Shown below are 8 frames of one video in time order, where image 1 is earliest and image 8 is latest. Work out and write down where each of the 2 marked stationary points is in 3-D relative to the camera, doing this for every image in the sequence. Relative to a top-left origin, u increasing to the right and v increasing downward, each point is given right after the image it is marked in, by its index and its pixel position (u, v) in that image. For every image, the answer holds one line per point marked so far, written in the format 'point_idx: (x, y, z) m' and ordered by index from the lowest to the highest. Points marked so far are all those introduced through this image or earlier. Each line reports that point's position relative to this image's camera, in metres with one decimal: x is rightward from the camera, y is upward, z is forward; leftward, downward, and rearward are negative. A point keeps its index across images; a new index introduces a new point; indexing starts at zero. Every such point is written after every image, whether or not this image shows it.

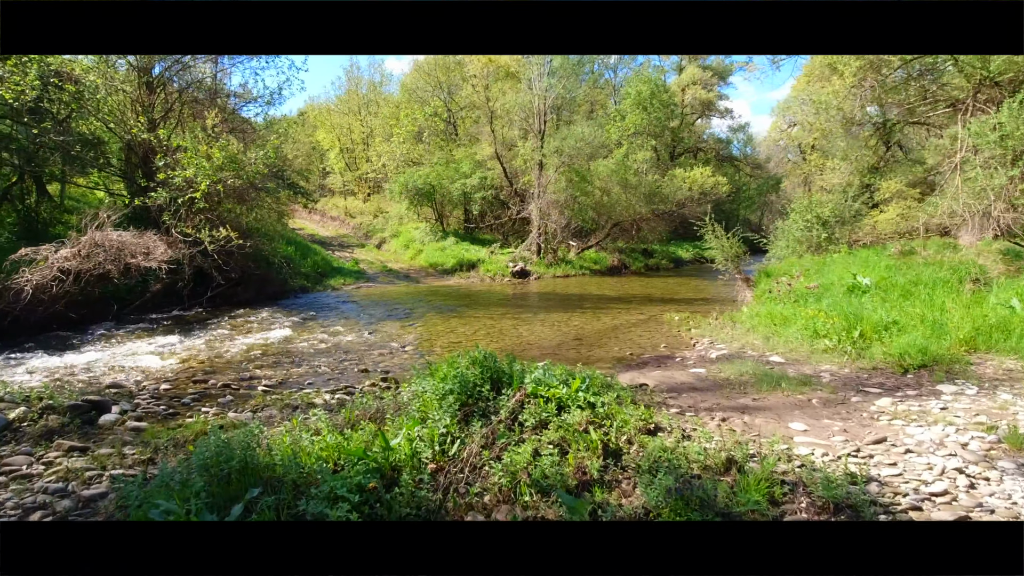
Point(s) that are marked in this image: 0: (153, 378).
0: (-5.0, -1.3, +8.2) m
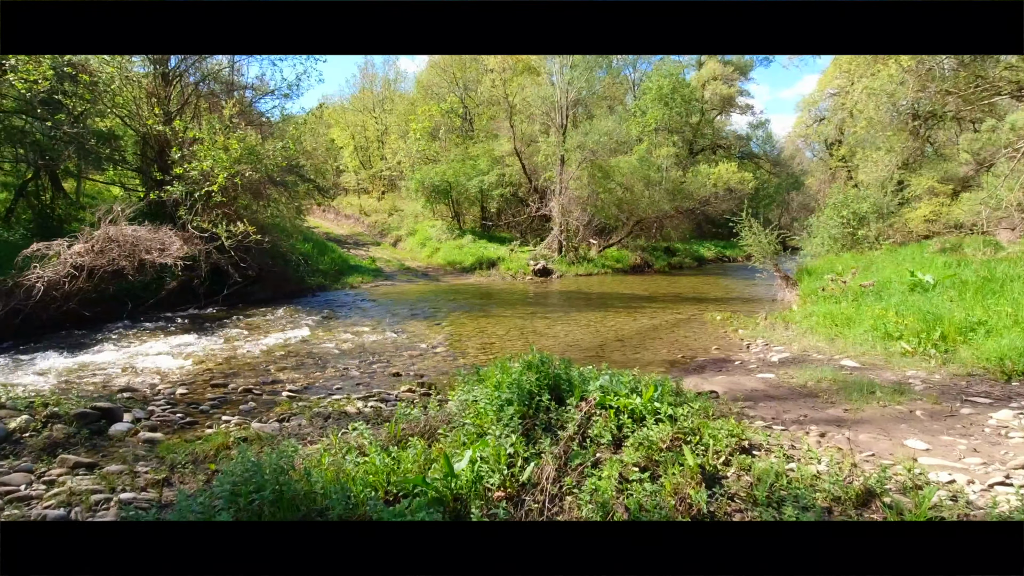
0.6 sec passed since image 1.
0: (-4.5, -1.2, +7.6) m
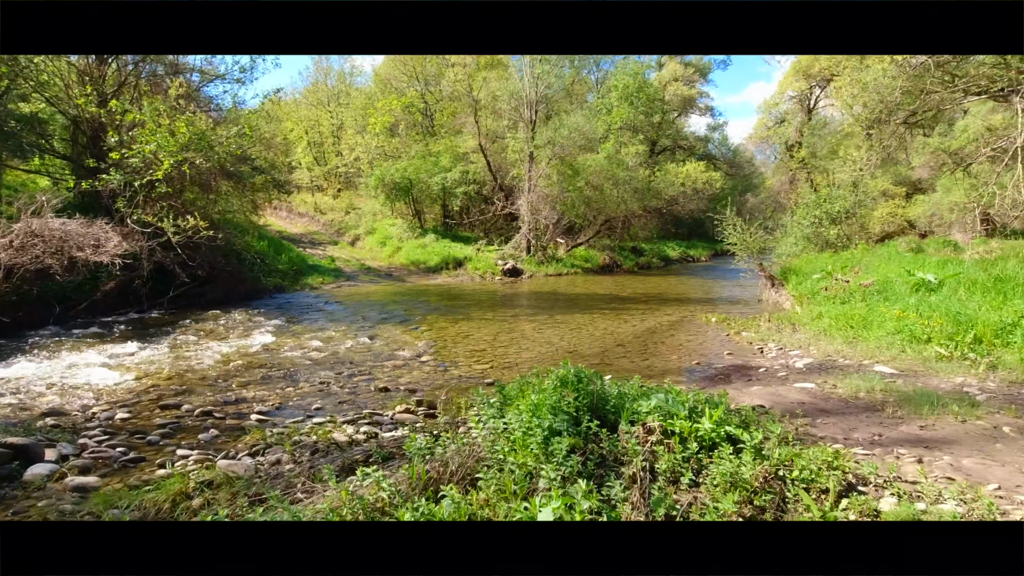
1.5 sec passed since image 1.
0: (-4.4, -1.2, +6.3) m
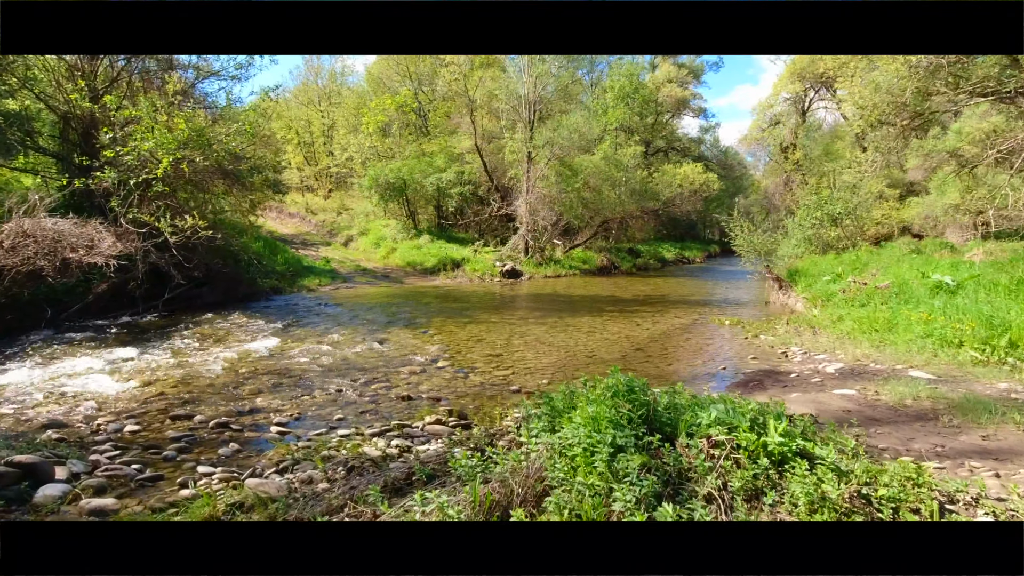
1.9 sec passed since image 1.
0: (-4.1, -1.3, +6.0) m
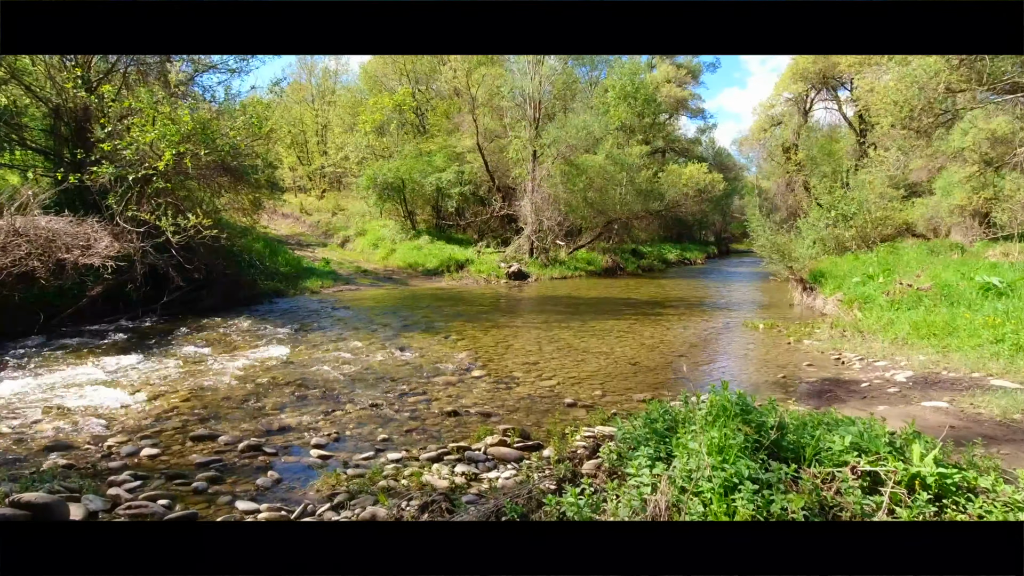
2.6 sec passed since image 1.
0: (-3.6, -1.3, +5.3) m
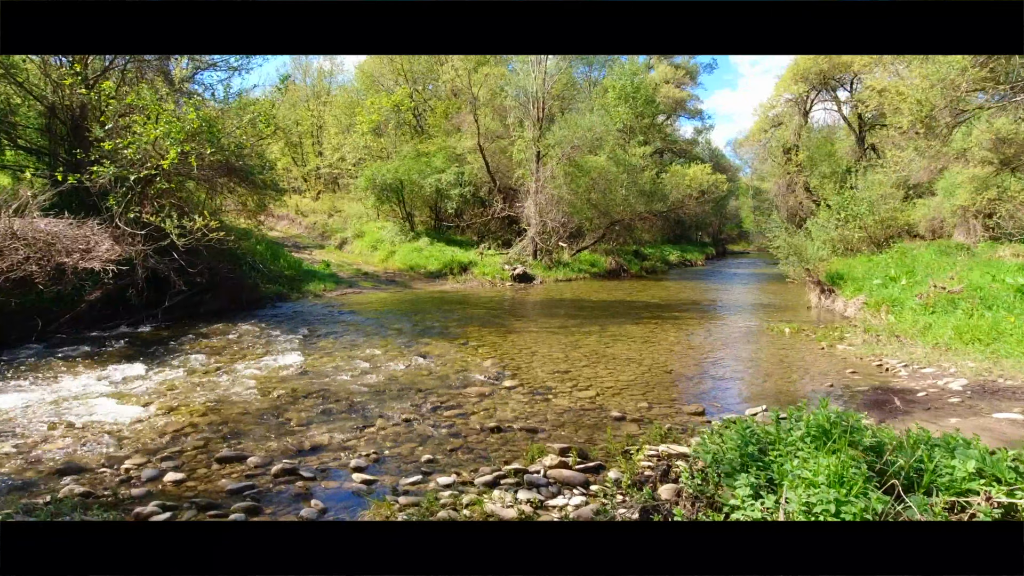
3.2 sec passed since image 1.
0: (-3.1, -1.4, +4.9) m
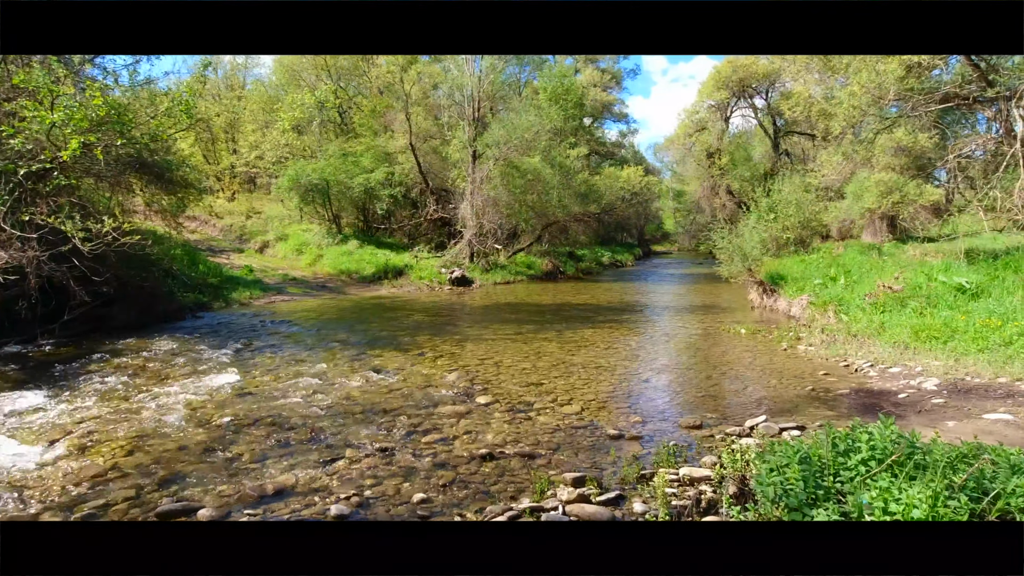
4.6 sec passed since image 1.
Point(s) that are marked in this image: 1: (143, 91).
0: (-3.1, -1.5, +3.9) m
1: (-6.9, +3.7, +11.0) m
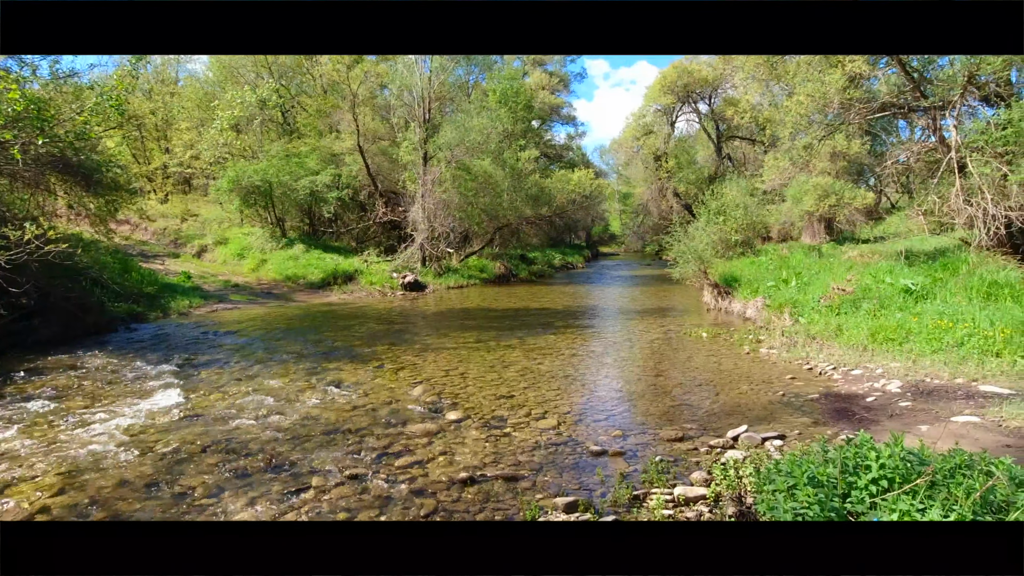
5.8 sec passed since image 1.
0: (-3.2, -1.6, +3.4) m
1: (-7.6, +3.5, +10.1) m
